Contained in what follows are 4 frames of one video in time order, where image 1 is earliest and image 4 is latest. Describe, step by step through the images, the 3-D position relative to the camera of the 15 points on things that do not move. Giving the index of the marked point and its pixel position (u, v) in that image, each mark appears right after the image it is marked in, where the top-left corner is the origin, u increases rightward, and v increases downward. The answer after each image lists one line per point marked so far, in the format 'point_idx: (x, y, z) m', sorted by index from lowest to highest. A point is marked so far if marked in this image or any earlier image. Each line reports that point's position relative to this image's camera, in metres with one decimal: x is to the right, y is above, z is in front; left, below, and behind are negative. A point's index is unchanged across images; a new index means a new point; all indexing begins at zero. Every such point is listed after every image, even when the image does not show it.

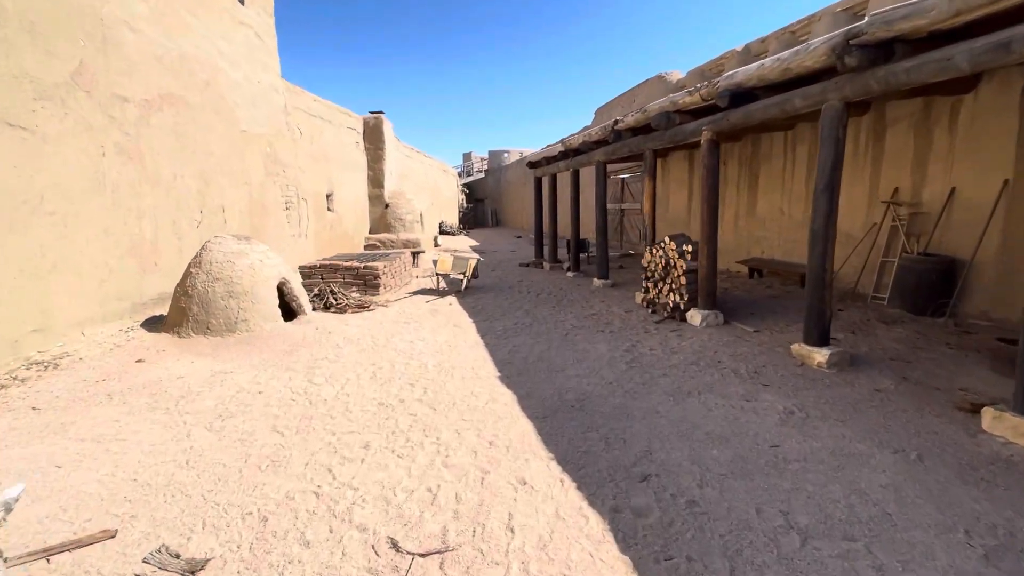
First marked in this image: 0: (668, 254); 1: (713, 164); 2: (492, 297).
0: (+2.2, +0.5, +6.6) m
1: (+2.5, +1.5, +5.9) m
2: (-0.4, -0.2, +8.4) m
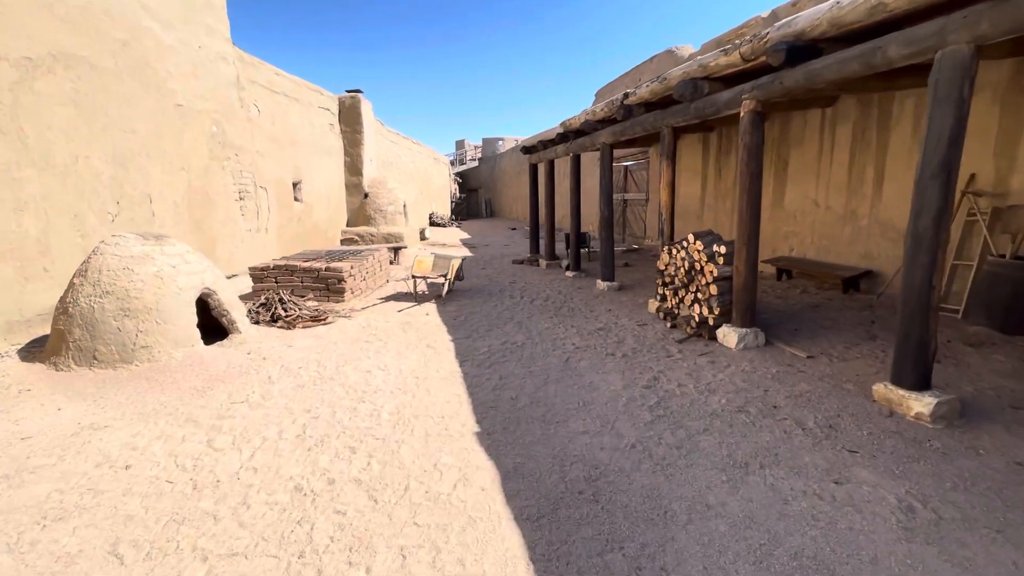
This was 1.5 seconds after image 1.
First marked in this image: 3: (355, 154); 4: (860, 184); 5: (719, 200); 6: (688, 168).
0: (+2.0, +0.4, +5.4) m
1: (+2.4, +1.4, +4.7) m
2: (-0.5, -0.2, +7.1) m
3: (-4.1, +3.5, +12.6) m
4: (+5.0, +1.5, +6.9) m
5: (+3.9, +1.7, +8.9) m
6: (+3.6, +2.5, +9.9) m
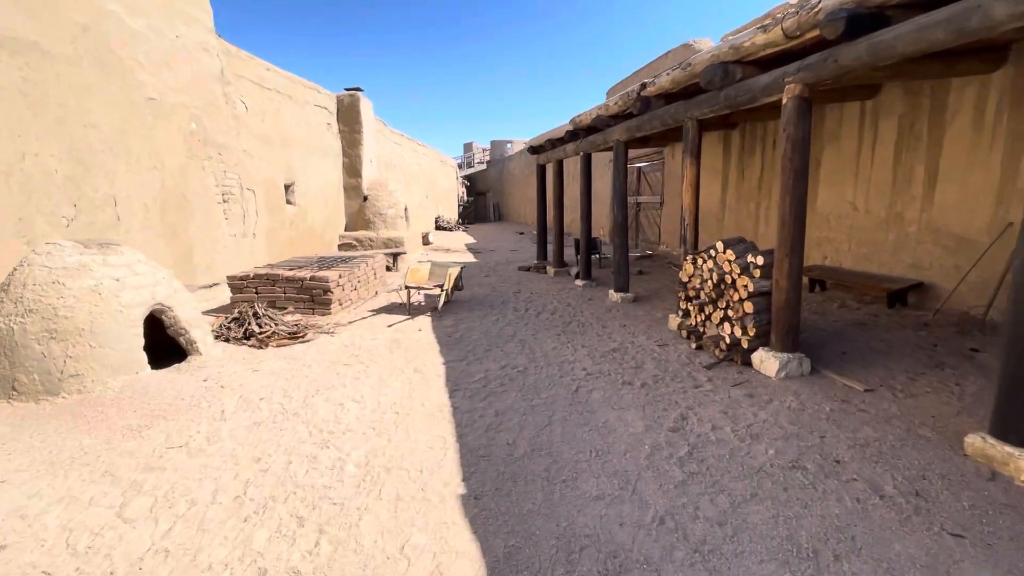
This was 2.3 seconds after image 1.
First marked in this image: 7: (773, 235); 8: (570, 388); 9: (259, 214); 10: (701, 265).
0: (+2.0, +0.2, +4.6) m
1: (+2.4, +1.3, +3.9) m
2: (-0.5, -0.4, +6.4) m
3: (-4.0, +3.4, +12.0) m
4: (+5.0, +1.3, +6.1) m
5: (+3.9, +1.5, +8.2) m
6: (+3.8, +2.3, +9.1) m
7: (+4.1, +0.8, +7.5) m
8: (+0.5, -0.8, +4.1) m
9: (-4.5, +1.3, +8.6) m
10: (+2.0, +0.2, +5.0) m
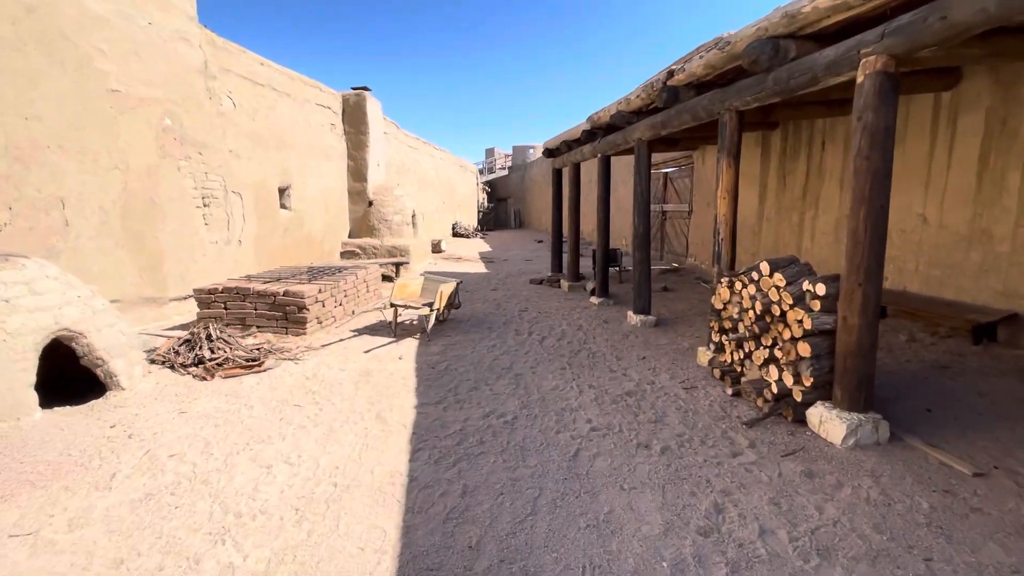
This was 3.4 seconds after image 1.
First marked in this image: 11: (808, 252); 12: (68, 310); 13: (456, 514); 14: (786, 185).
0: (+2.0, -0.1, +3.6) m
1: (+2.3, +1.0, +2.9) m
2: (-0.5, -0.6, +5.6) m
3: (-3.6, +3.1, +11.4) m
4: (+5.0, +1.0, +5.0) m
5: (+4.1, +1.1, +7.1) m
6: (+3.9, +1.9, +8.1) m
7: (+4.1, +0.5, +6.4) m
8: (+0.4, -1.1, +3.1) m
9: (-4.4, +1.1, +7.9) m
10: (+1.9, 0.0, +4.0) m
11: (+4.1, +0.5, +6.7) m
12: (-3.2, -0.1, +3.4) m
13: (-0.3, -1.2, +2.5) m
14: (+4.1, +1.5, +7.0) m
